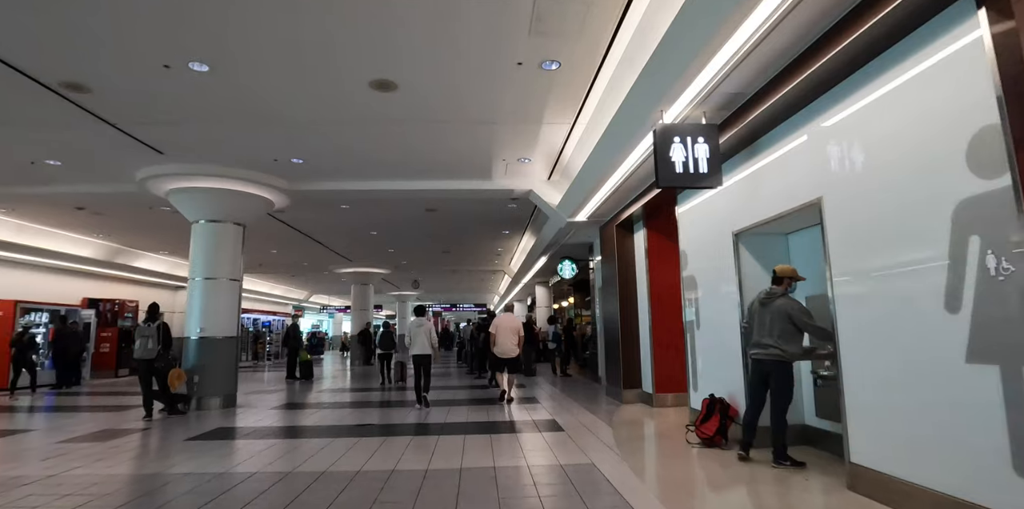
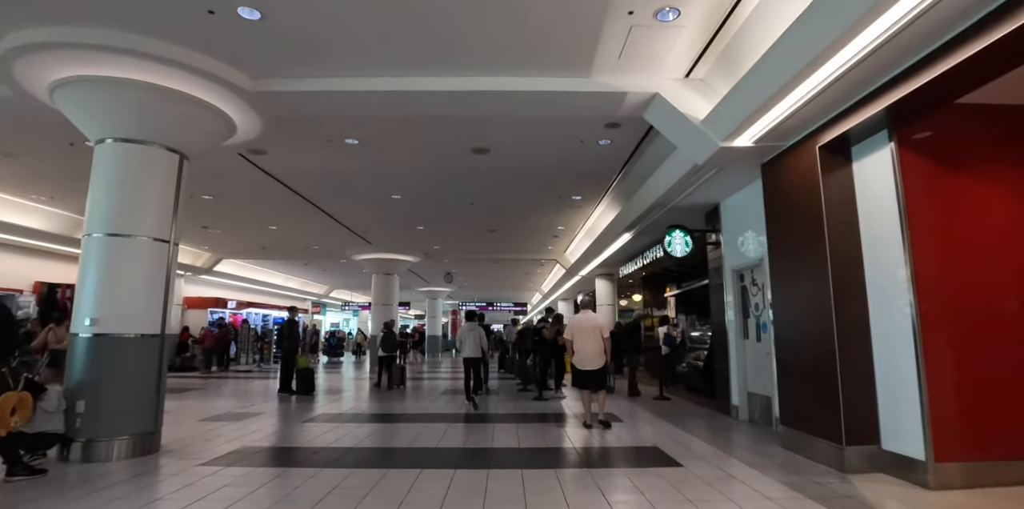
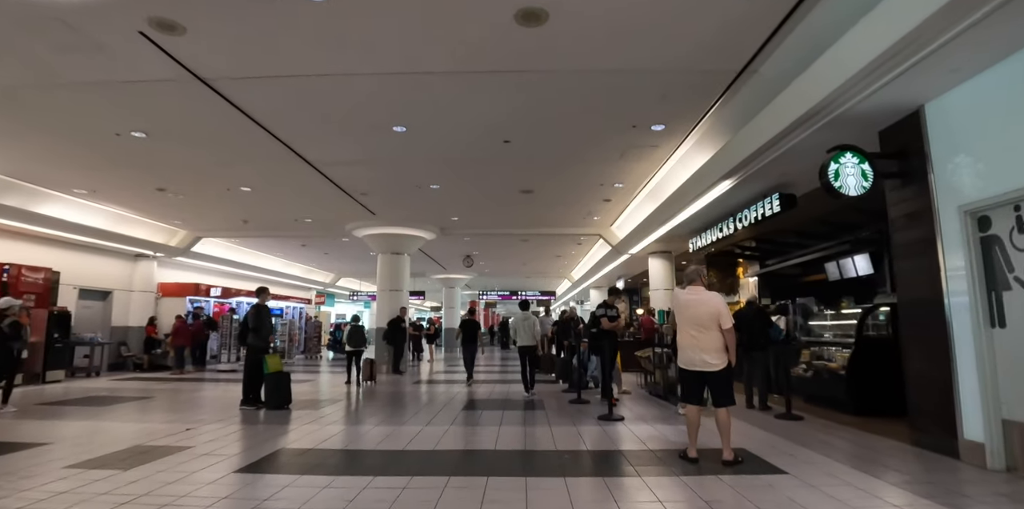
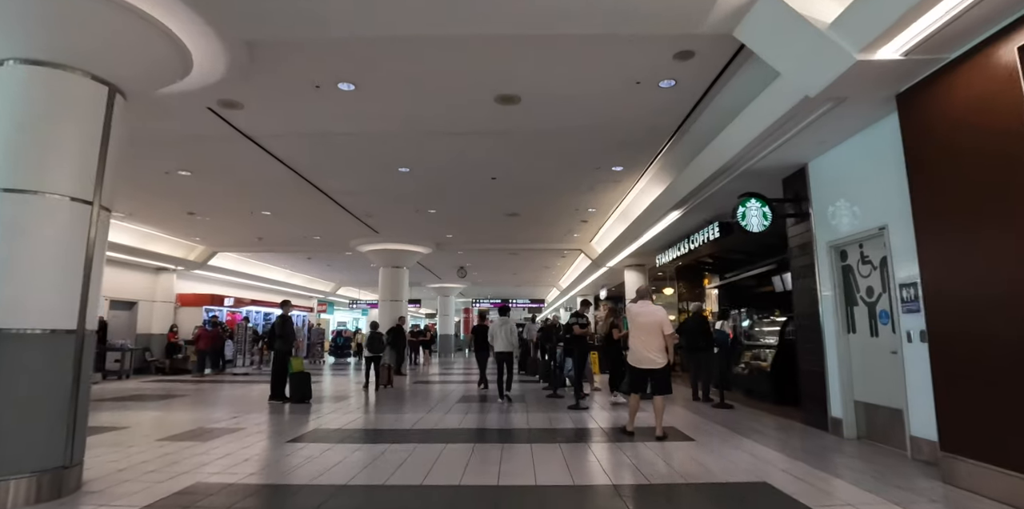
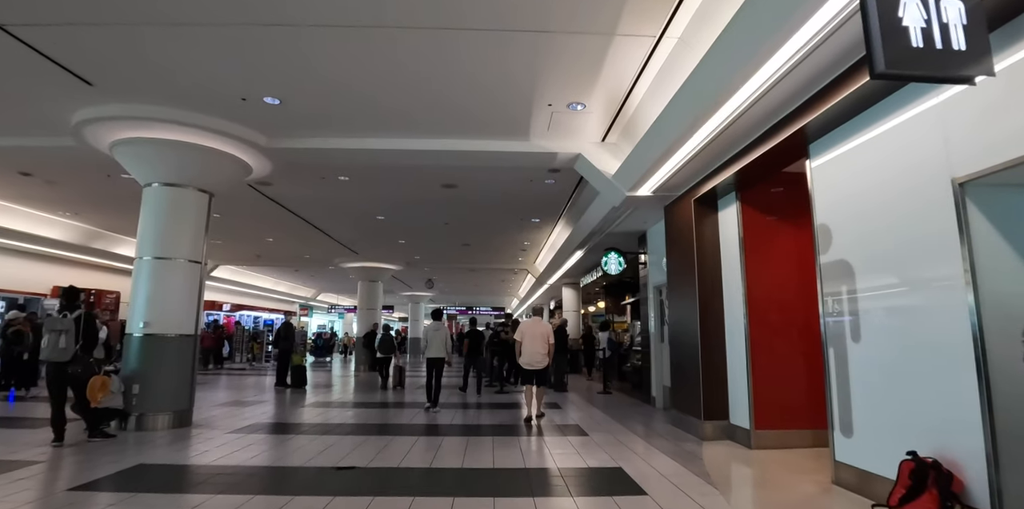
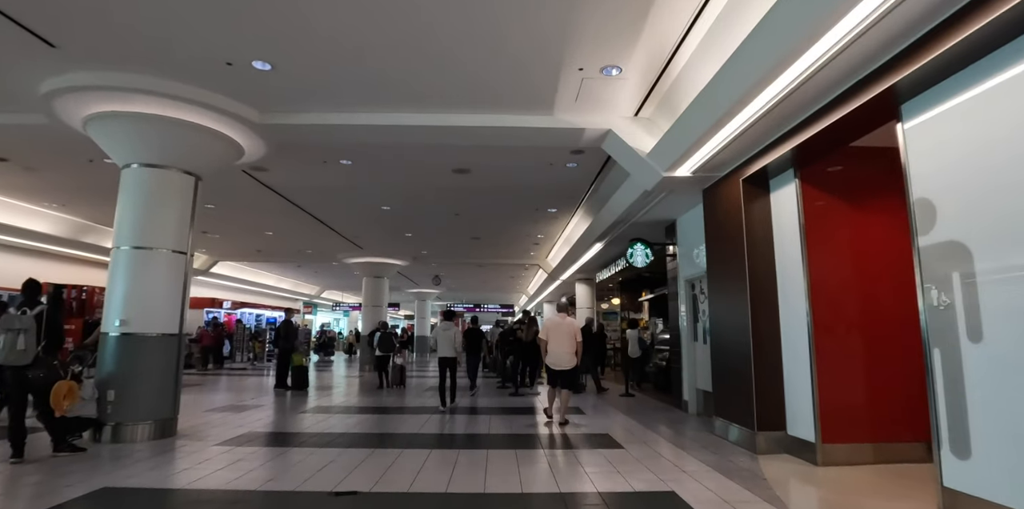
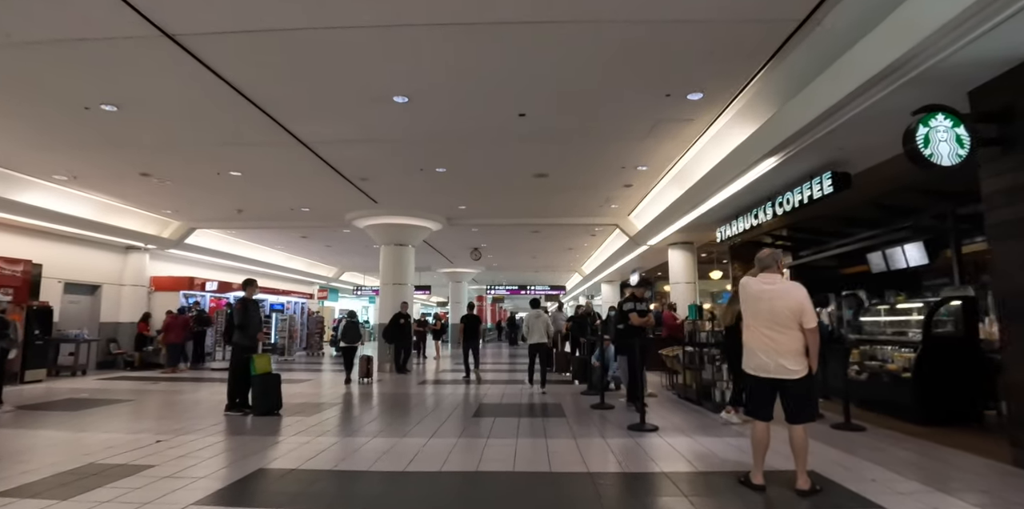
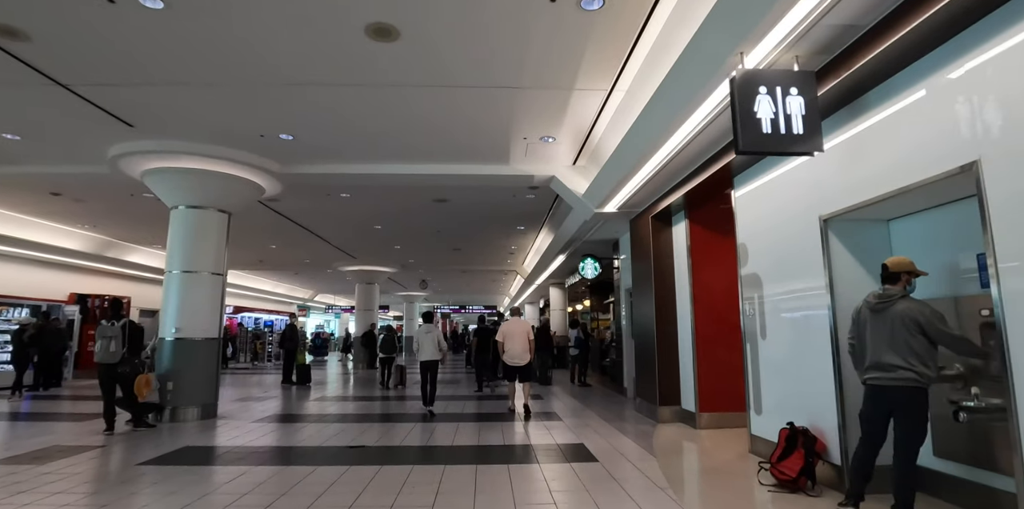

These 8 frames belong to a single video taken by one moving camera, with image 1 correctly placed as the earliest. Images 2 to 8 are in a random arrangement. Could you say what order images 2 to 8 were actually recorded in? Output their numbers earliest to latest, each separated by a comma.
8, 5, 6, 2, 4, 3, 7
